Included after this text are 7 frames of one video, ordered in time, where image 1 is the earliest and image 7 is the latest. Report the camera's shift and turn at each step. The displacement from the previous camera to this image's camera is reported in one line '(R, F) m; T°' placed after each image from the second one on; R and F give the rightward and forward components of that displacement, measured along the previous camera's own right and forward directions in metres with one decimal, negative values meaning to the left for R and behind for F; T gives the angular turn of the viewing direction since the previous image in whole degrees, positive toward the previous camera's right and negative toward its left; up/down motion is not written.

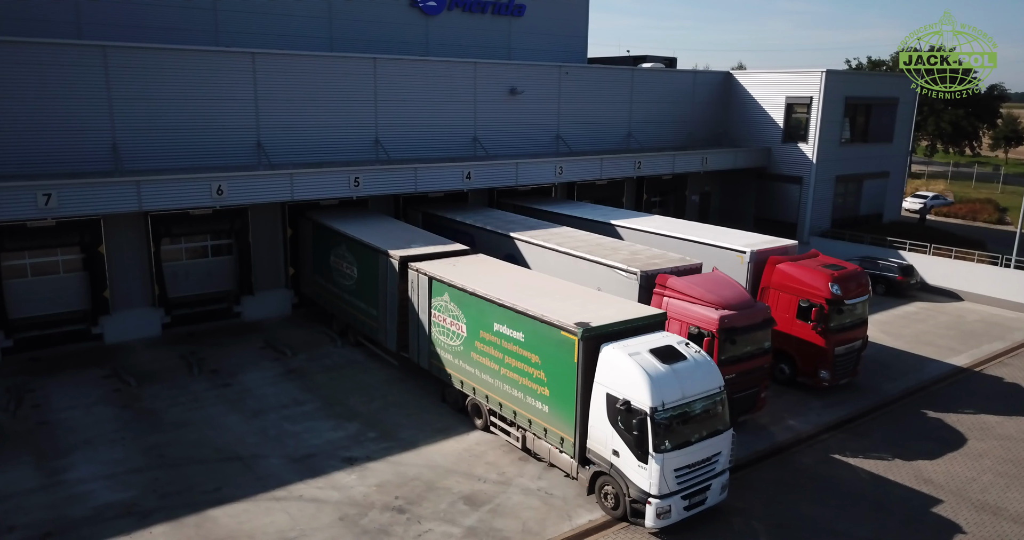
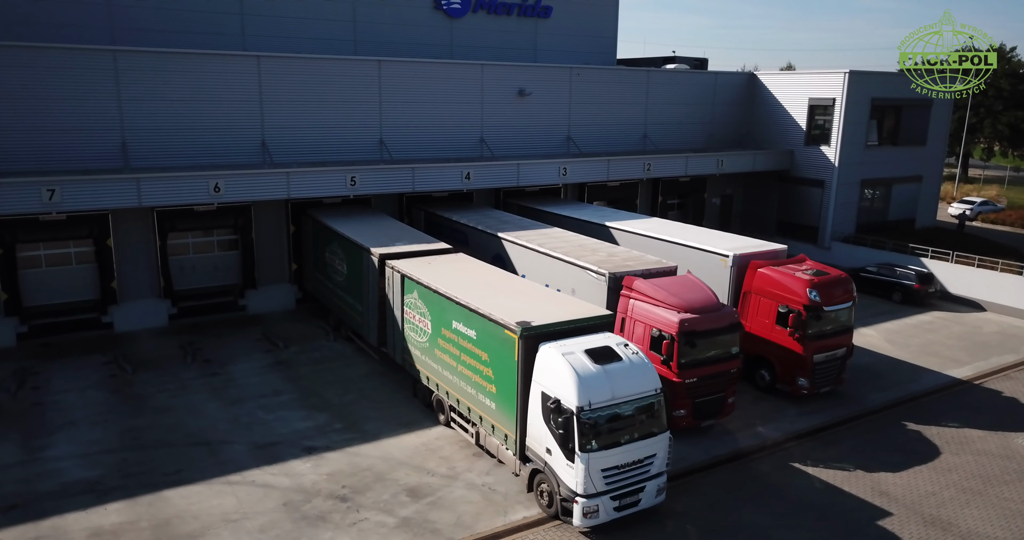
(+1.9, -0.2) m; -5°
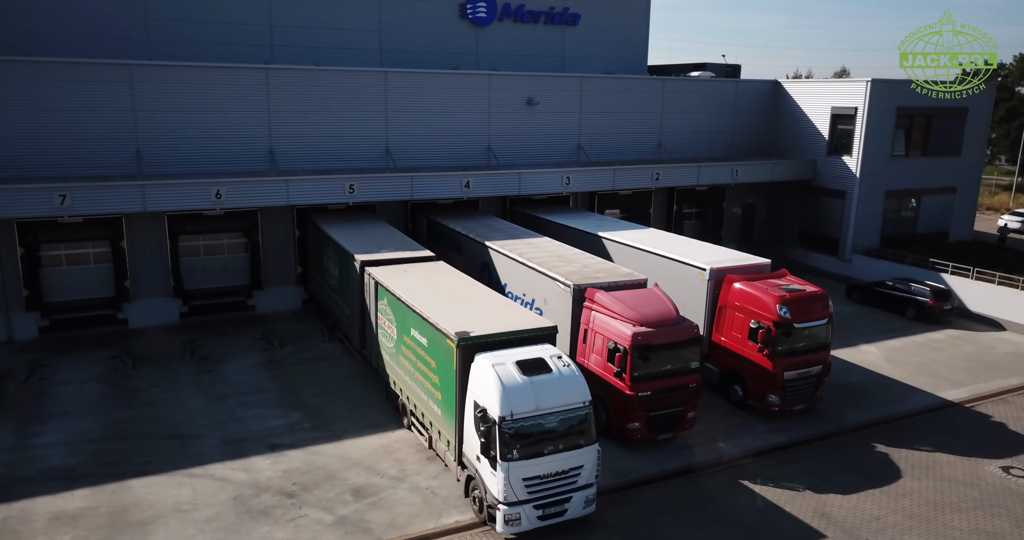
(+2.0, -0.3) m; -5°
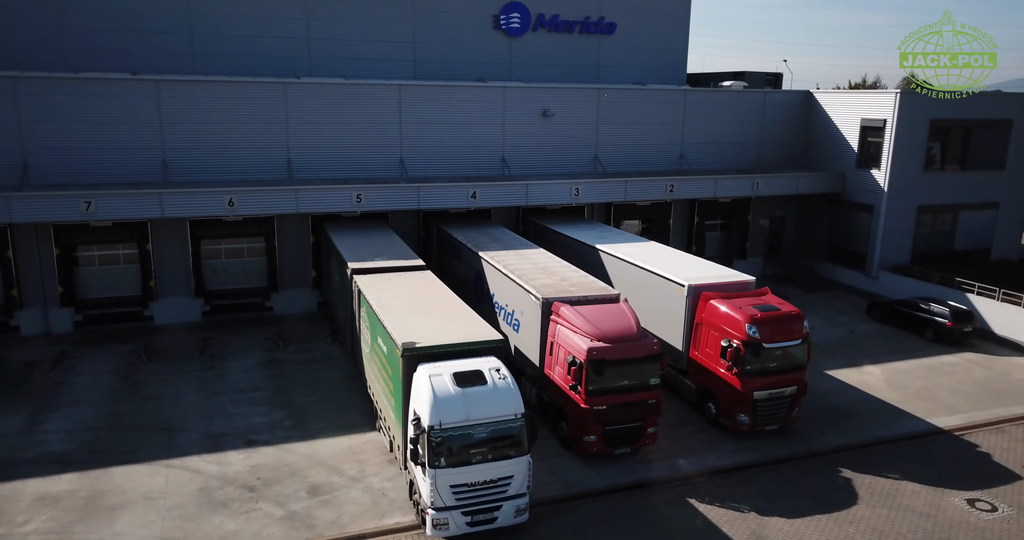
(+2.2, -0.3) m; -6°
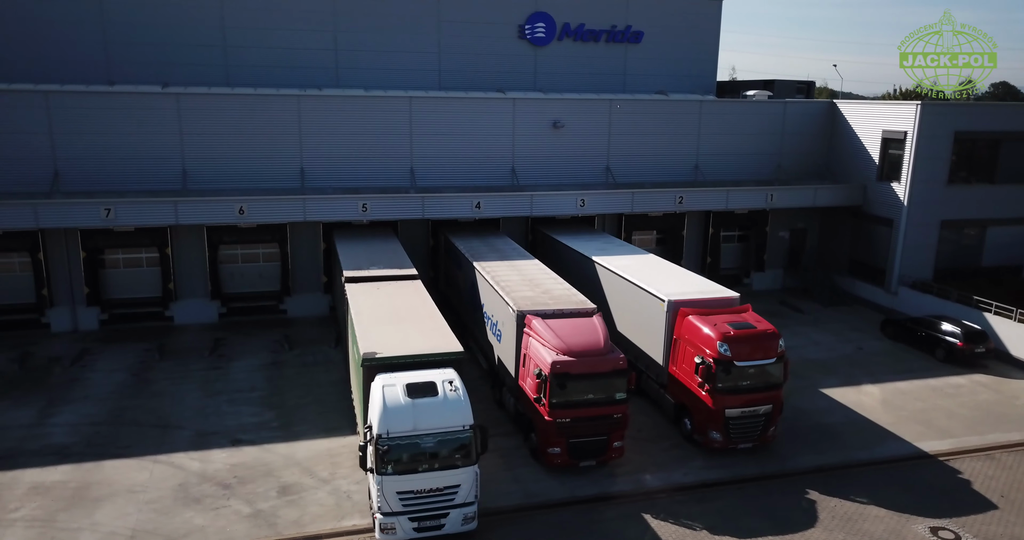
(+1.8, -0.3) m; -5°
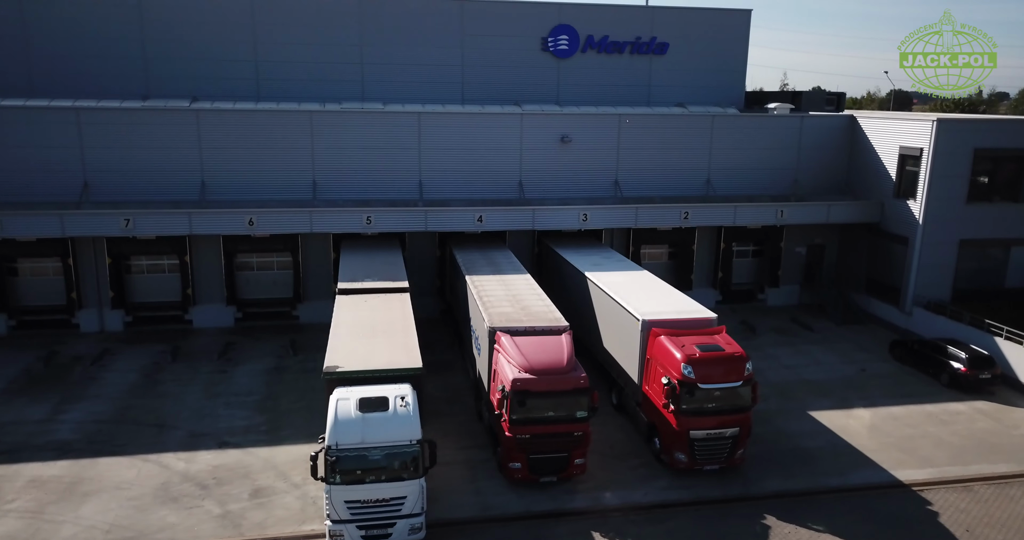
(+1.9, -0.4) m; -5°
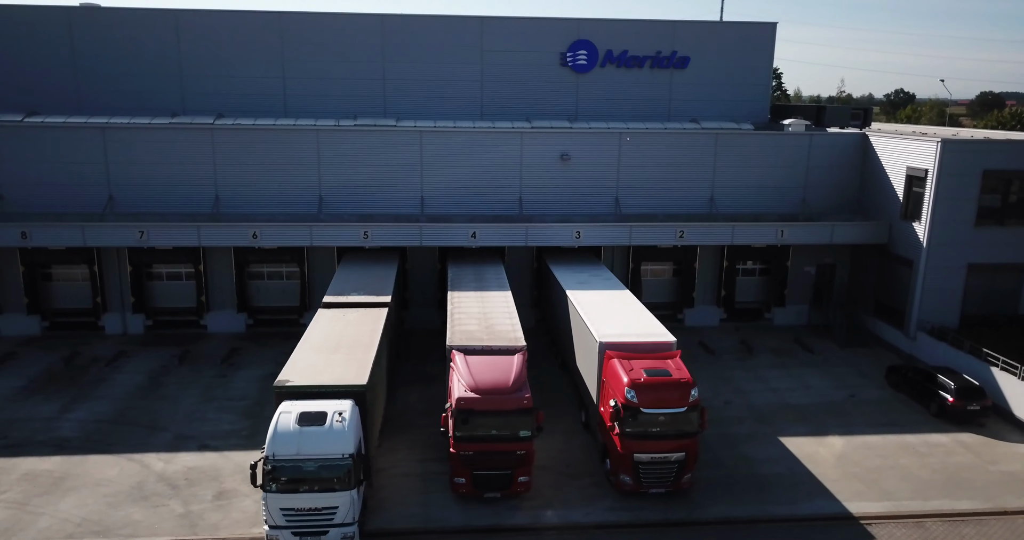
(+2.5, -0.5) m; -5°
